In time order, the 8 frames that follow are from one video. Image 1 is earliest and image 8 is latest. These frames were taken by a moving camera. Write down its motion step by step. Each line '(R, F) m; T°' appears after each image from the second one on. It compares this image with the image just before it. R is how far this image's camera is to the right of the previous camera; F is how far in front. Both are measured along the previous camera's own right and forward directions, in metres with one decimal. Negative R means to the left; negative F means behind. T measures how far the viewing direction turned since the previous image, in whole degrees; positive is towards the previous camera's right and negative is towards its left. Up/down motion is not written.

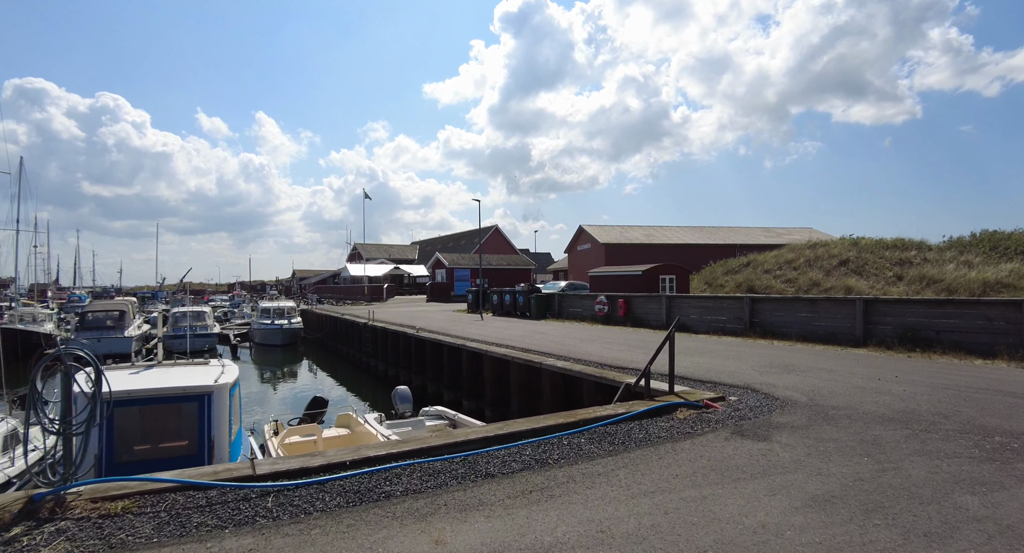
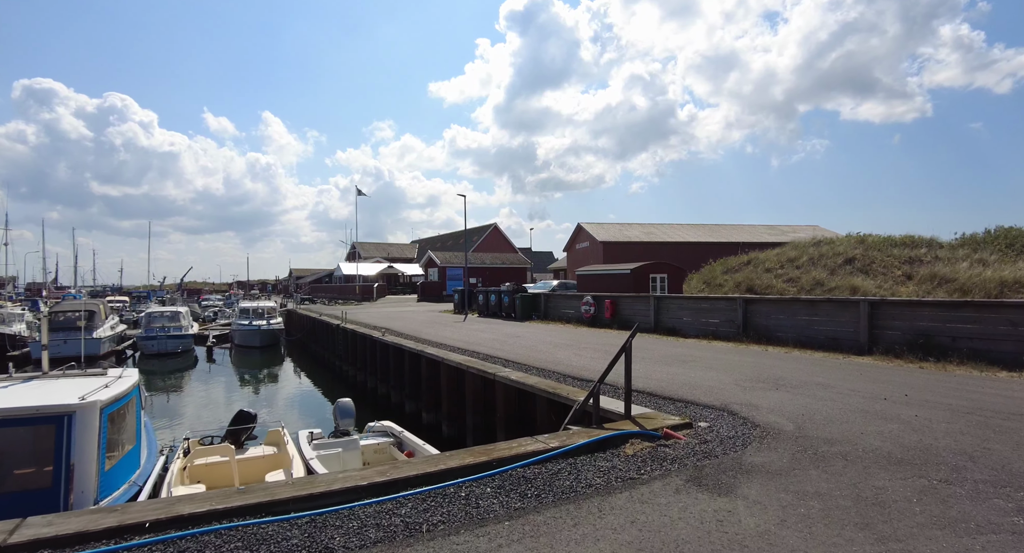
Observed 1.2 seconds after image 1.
(+1.0, +1.3) m; -1°
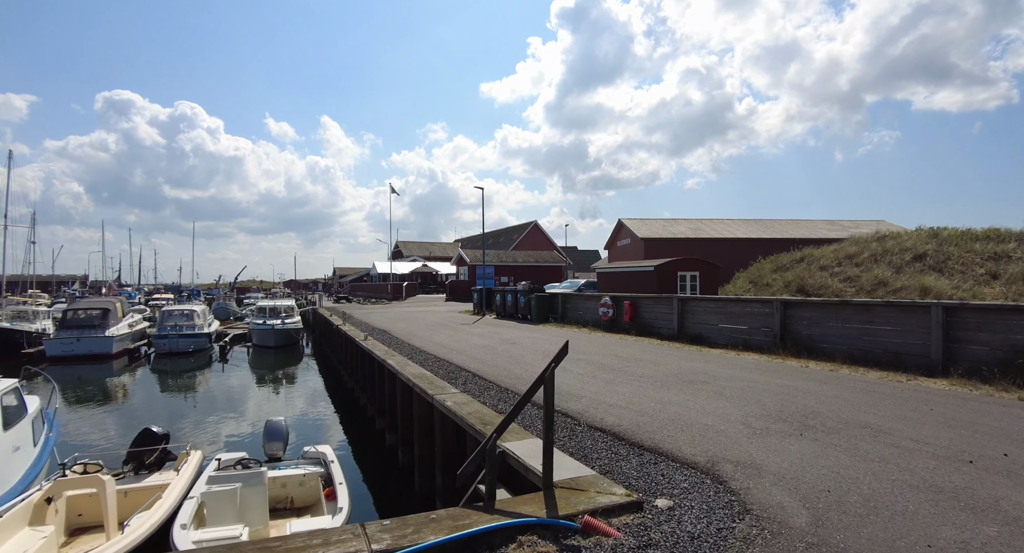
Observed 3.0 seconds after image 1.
(+1.4, +2.1) m; -5°
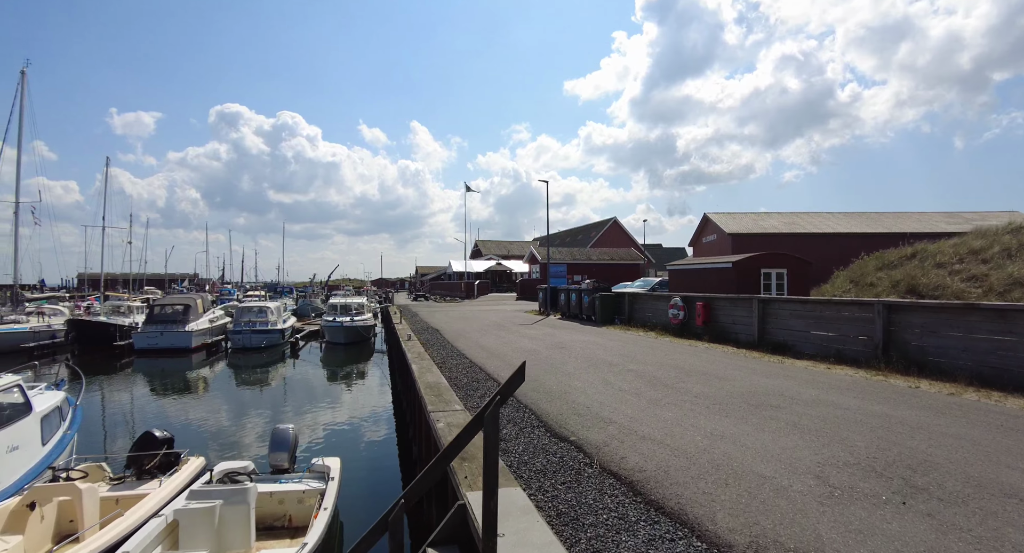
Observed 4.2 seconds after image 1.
(+0.8, +1.3) m; -9°
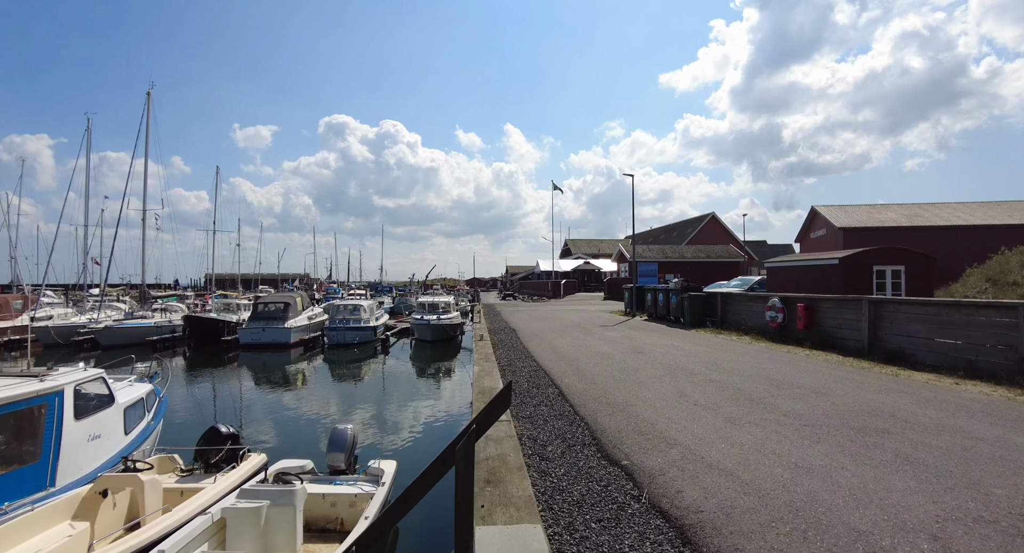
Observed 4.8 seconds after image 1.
(+0.4, +0.6) m; -10°
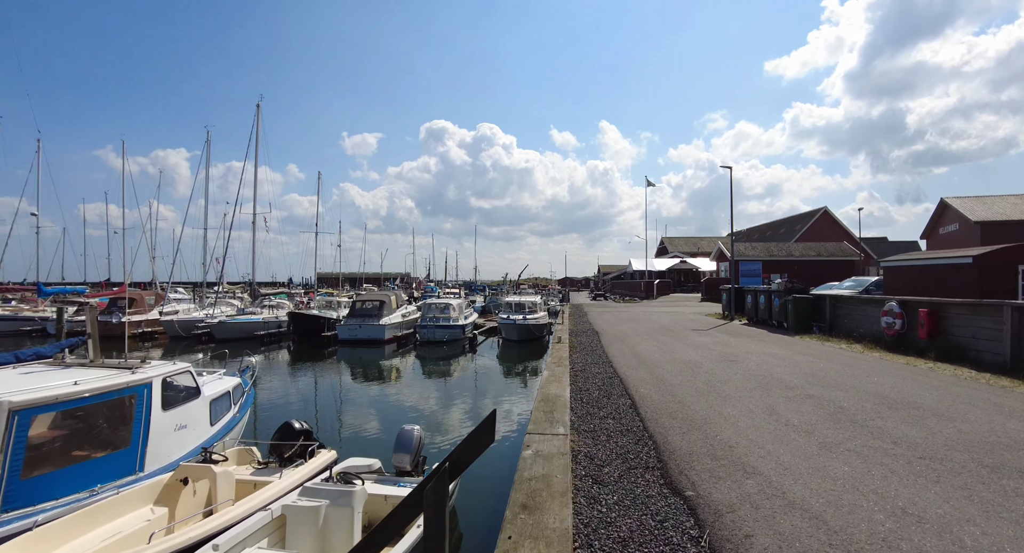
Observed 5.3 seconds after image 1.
(+0.3, +0.5) m; -10°
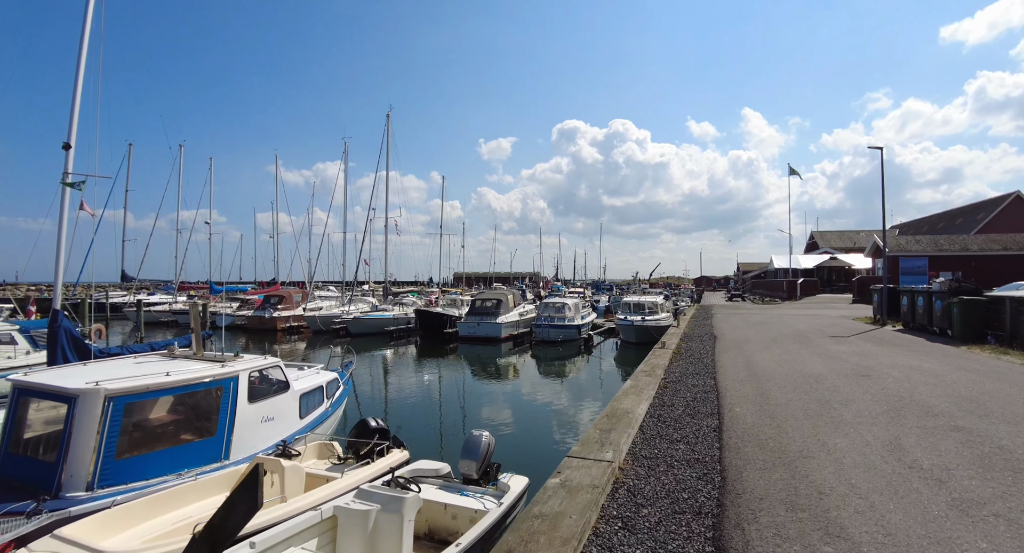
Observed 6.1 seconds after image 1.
(+0.7, +0.6) m; -14°
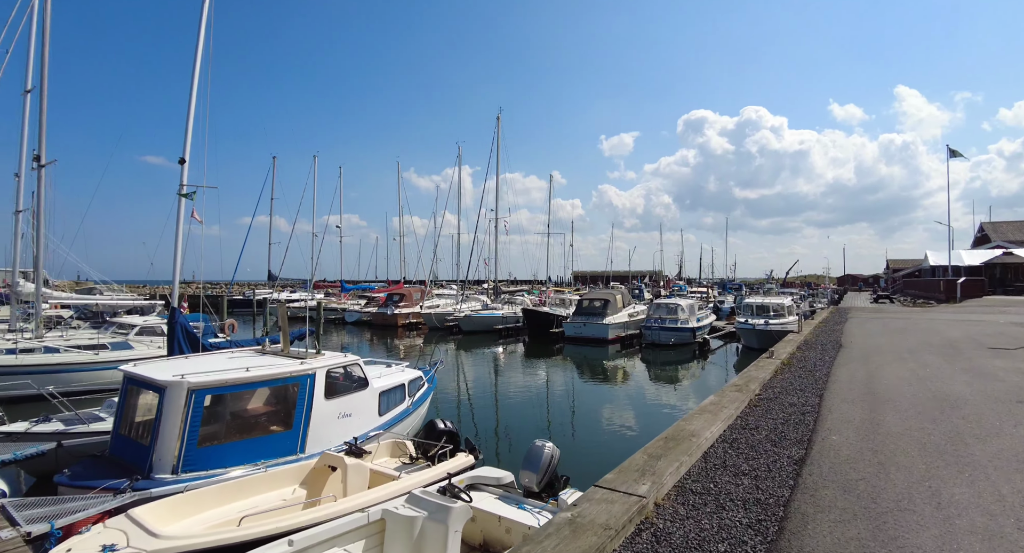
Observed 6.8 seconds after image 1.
(+0.7, +0.5) m; -13°
